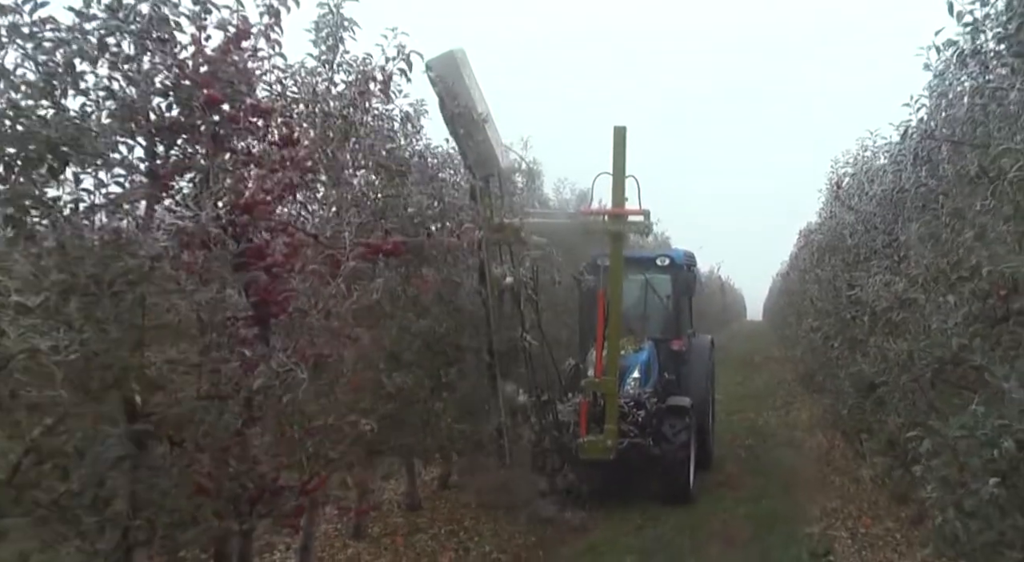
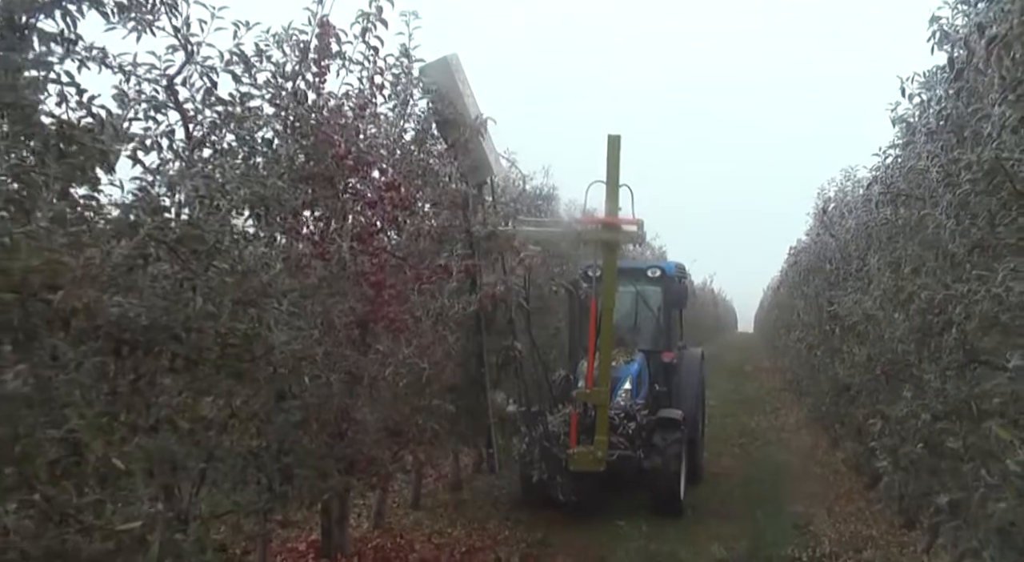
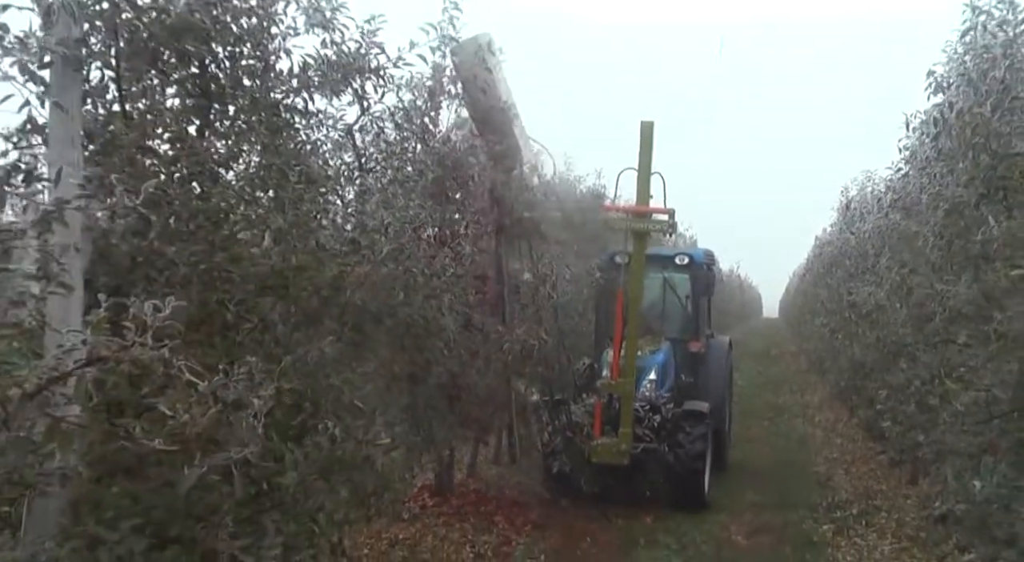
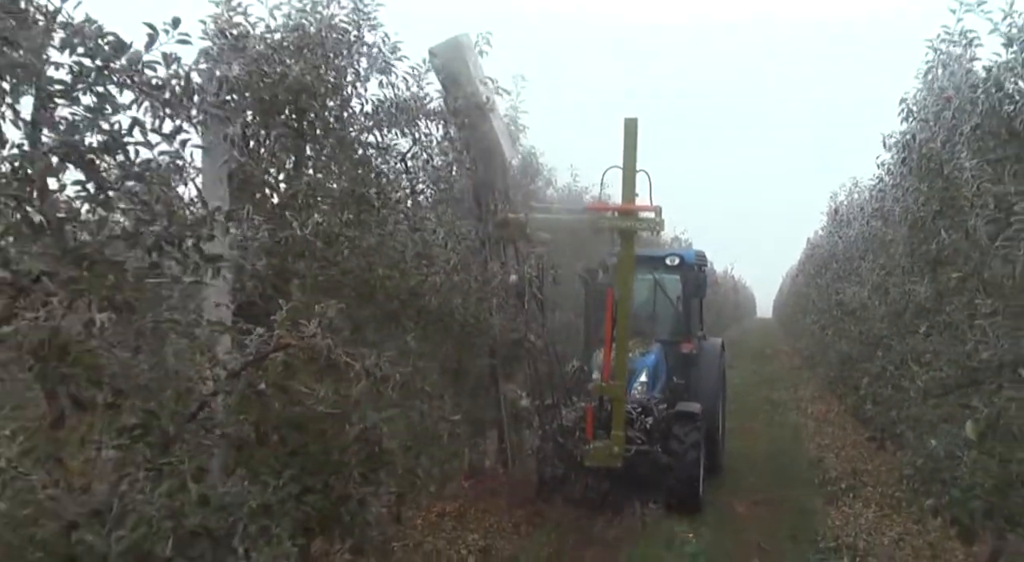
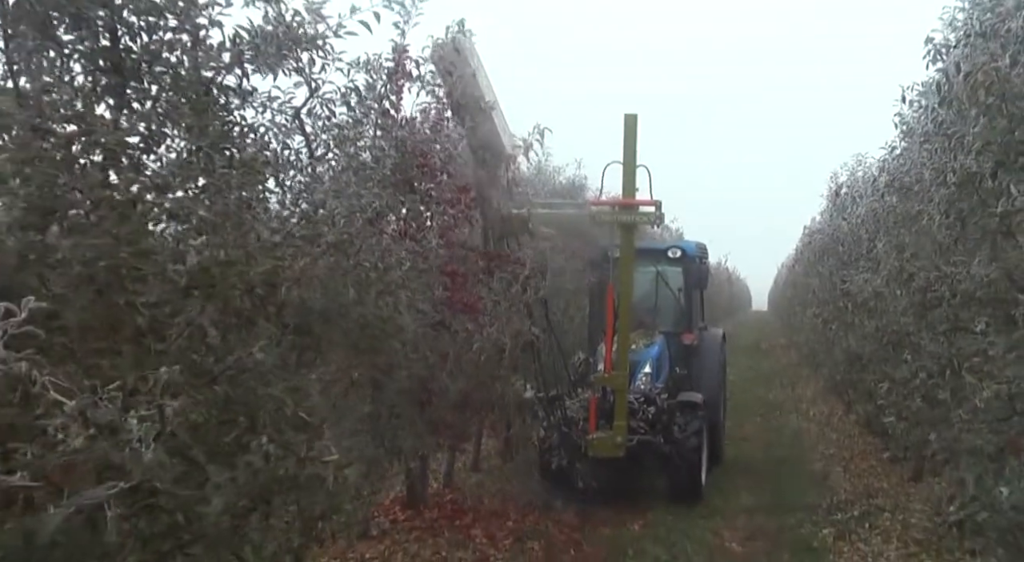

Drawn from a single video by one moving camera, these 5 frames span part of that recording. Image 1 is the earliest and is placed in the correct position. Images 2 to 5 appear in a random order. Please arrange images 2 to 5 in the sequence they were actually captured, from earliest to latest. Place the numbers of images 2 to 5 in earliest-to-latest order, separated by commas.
2, 5, 3, 4
